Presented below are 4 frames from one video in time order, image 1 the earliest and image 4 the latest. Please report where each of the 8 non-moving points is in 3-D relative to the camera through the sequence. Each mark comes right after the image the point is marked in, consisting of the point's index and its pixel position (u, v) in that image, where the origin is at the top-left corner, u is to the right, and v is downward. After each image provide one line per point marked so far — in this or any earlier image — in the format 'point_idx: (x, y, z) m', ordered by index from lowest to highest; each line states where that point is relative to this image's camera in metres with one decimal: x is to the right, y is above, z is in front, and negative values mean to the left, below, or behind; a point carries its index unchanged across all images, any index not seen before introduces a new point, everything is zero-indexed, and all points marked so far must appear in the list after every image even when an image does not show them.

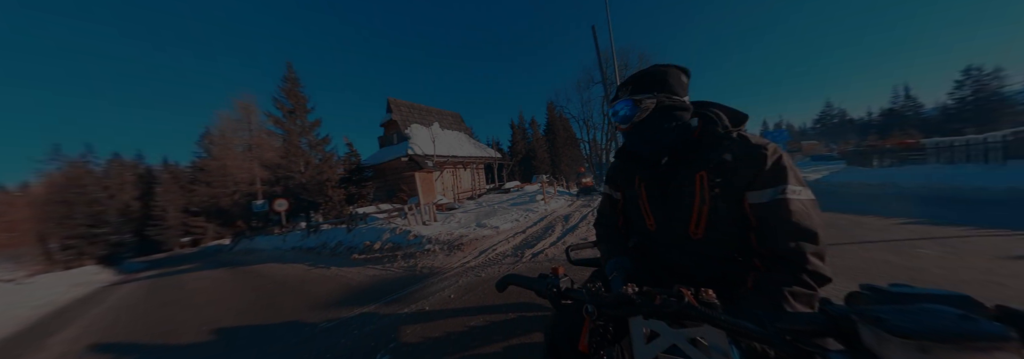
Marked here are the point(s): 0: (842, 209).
0: (+14.3, -1.2, +9.6) m
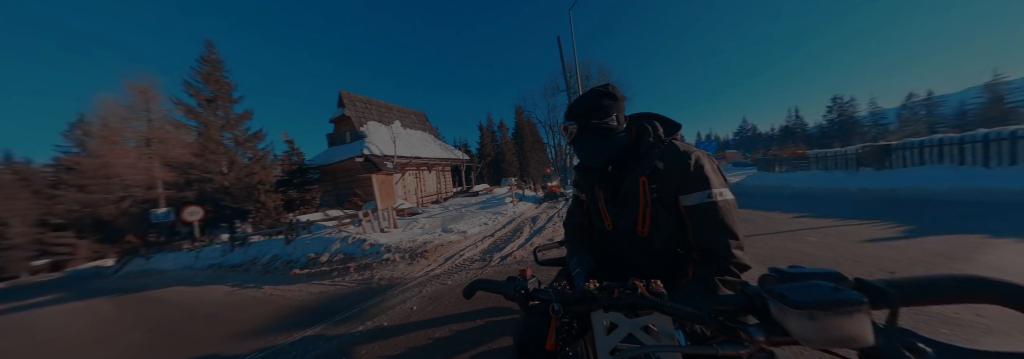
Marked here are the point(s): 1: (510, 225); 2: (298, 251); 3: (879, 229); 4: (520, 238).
0: (+12.7, -1.4, +11.4) m
1: (-0.4, -1.5, +10.2) m
2: (-9.0, -3.0, +9.1) m
3: (+11.8, -1.6, +7.1) m
4: (+0.3, -2.1, +7.7) m
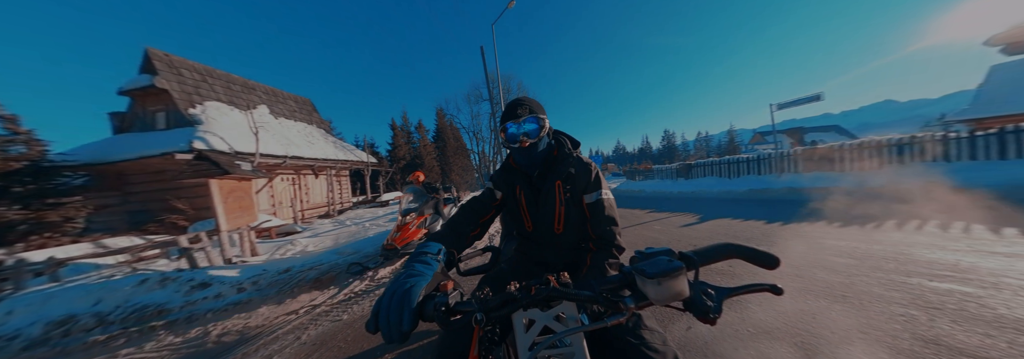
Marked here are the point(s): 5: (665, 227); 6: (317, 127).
0: (+8.0, -1.8, +14.8) m
1: (-3.8, -1.8, +9.0) m
2: (-11.5, -3.2, +5.0) m
3: (+8.7, -1.9, +10.5) m
4: (-2.3, -2.3, +7.0) m
5: (+6.7, -2.2, +9.2) m
6: (-15.8, +4.3, +17.6) m
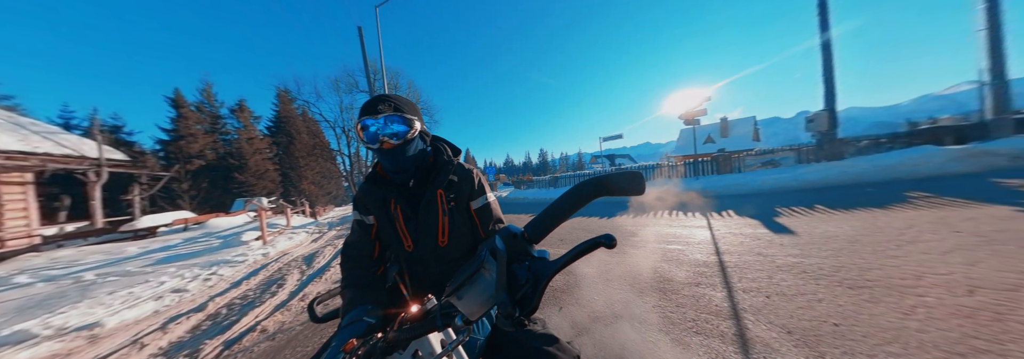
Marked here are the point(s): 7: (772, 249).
0: (+0.4, -2.5, +16.5) m
1: (-7.4, -2.1, +5.9) m
2: (-12.4, -3.2, -1.3) m
3: (+3.0, -2.4, +13.0) m
4: (-5.1, -2.5, +4.8) m
5: (+1.8, -2.6, +10.9) m
6: (-22.1, +3.9, +8.2) m
7: (+5.2, -1.4, +4.3) m
